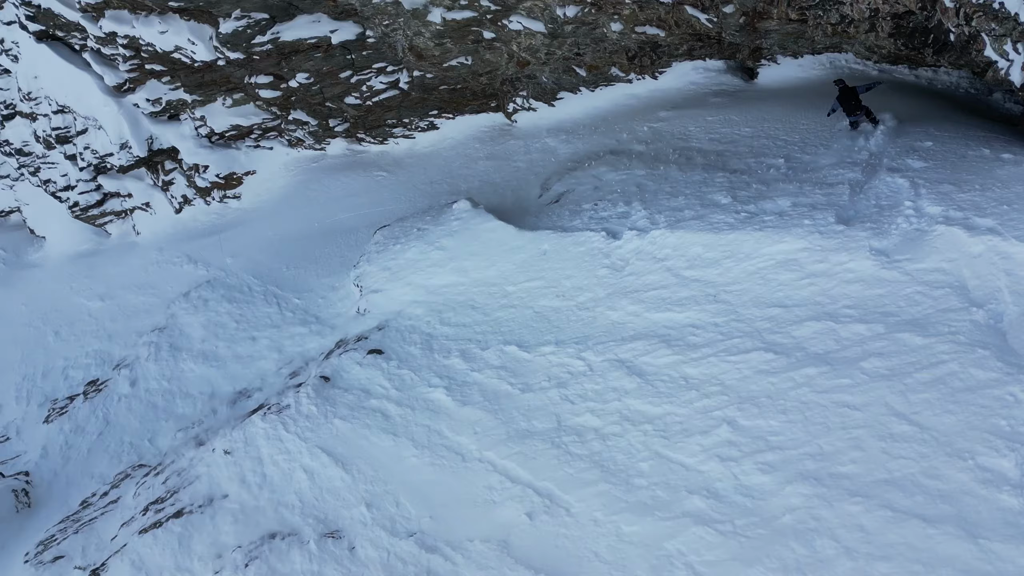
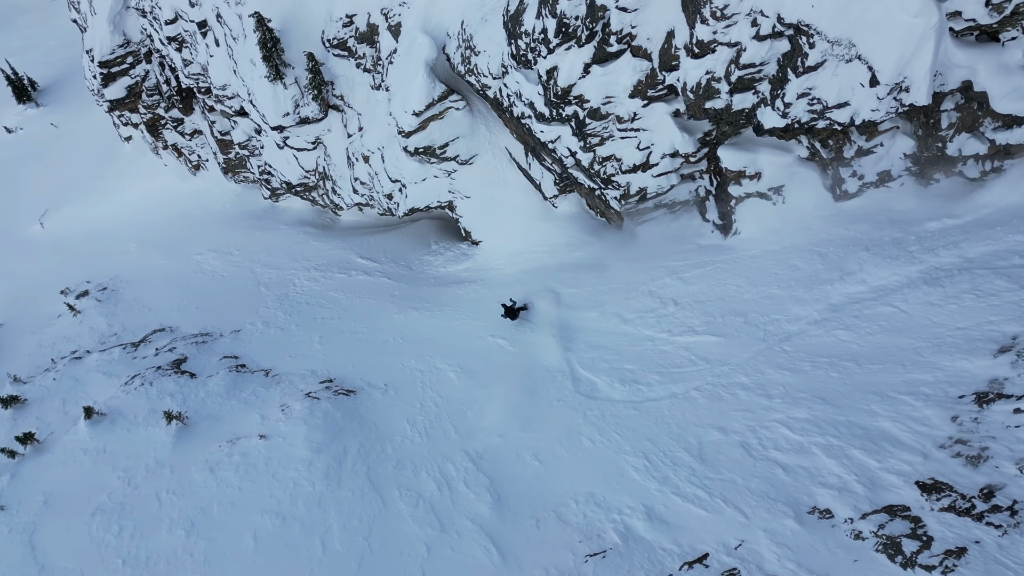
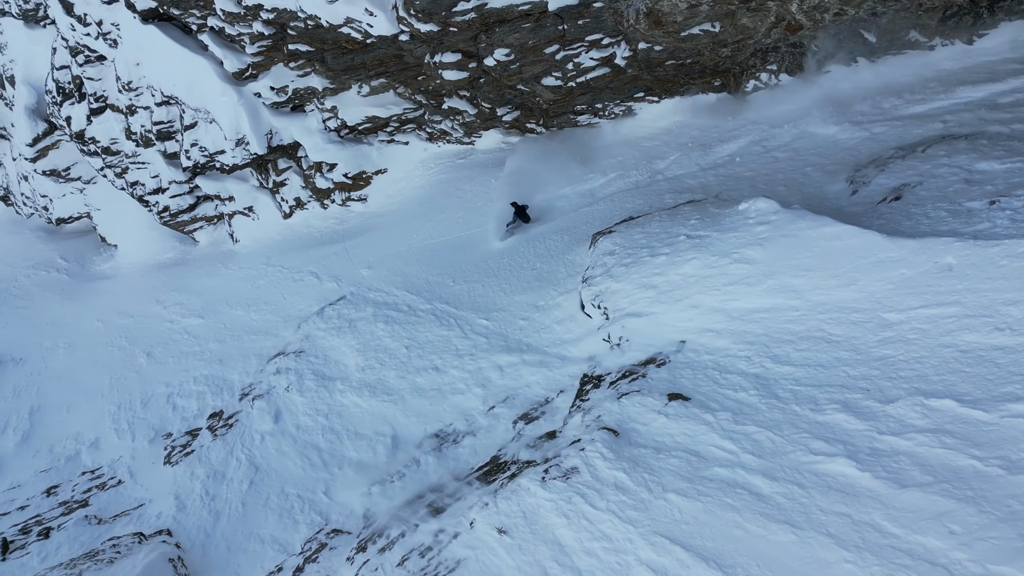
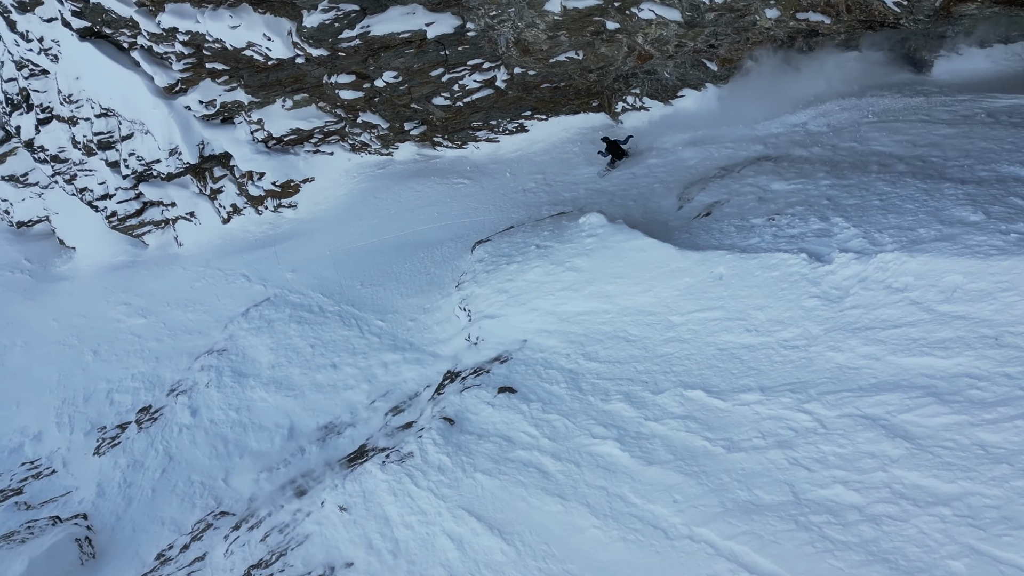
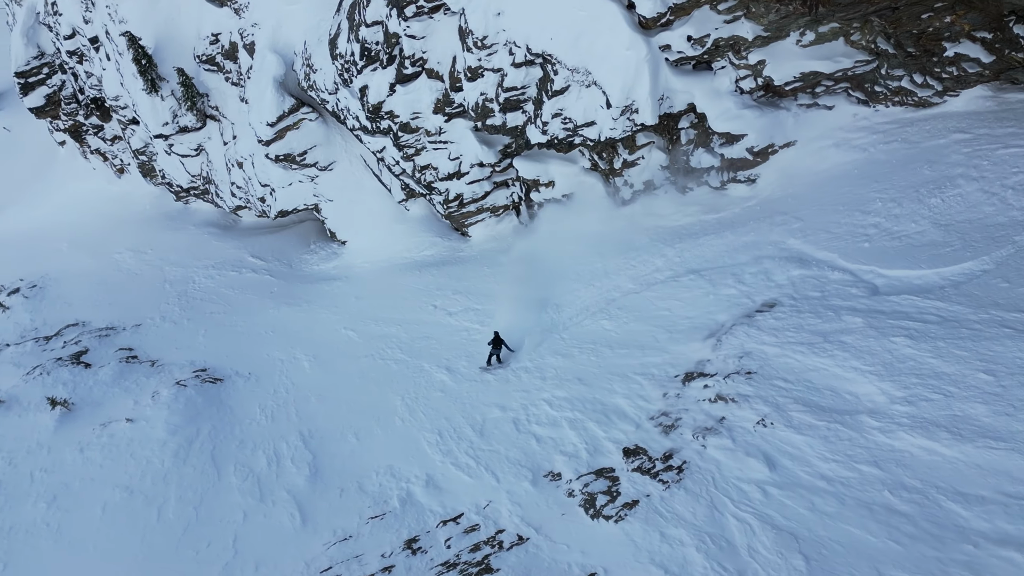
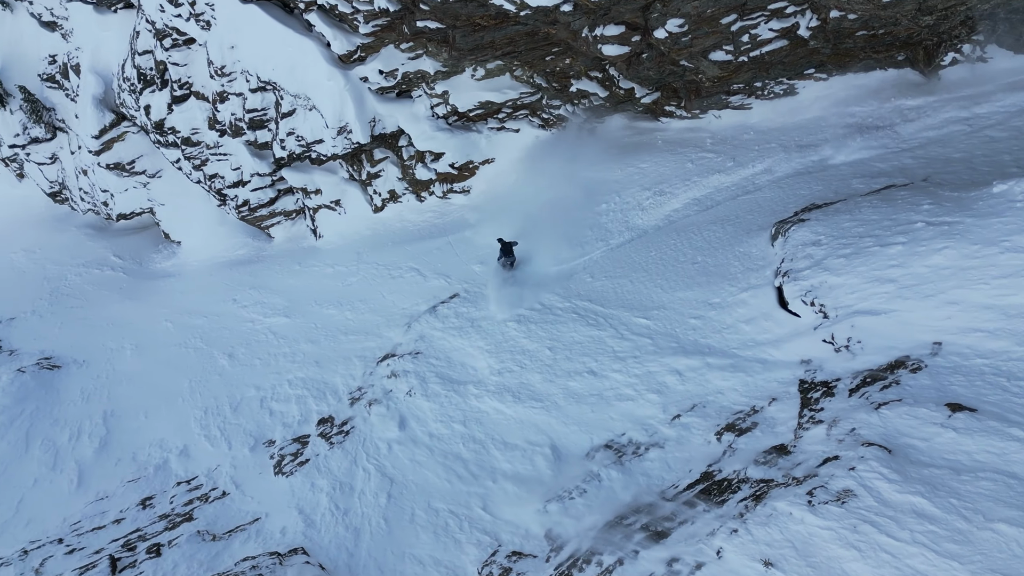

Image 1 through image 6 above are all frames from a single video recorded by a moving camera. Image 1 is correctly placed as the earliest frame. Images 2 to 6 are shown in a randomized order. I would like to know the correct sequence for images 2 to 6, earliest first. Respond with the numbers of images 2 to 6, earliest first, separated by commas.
4, 3, 6, 5, 2
